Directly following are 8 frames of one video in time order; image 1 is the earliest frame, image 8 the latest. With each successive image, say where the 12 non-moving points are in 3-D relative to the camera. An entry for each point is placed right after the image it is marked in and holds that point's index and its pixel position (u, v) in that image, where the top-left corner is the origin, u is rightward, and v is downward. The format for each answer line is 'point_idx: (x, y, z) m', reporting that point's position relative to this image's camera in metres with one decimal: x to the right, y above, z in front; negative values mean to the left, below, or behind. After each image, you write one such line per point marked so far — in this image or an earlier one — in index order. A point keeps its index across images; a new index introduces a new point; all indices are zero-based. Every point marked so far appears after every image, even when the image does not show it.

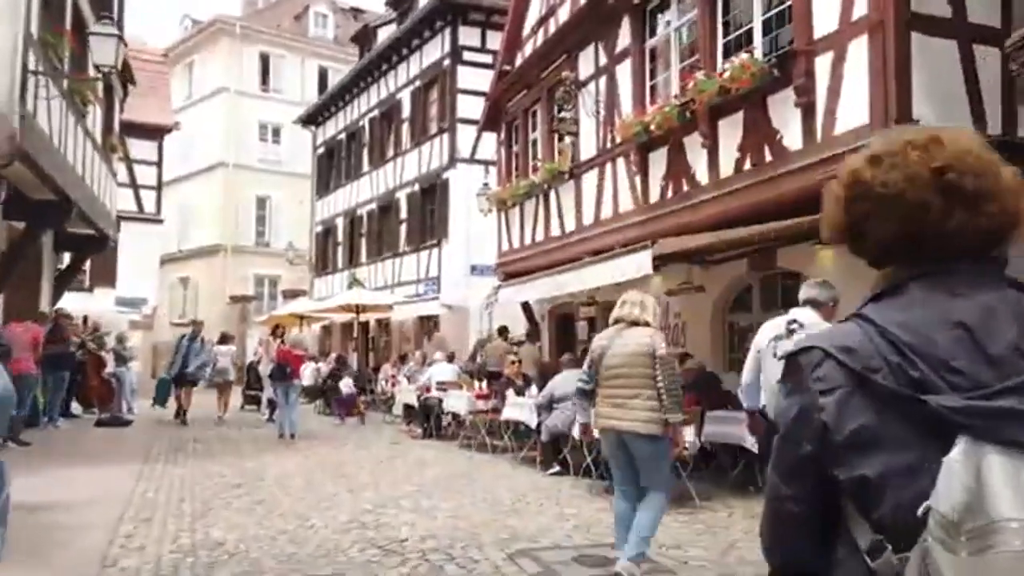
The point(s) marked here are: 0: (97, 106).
0: (-7.0, +3.1, +12.6) m
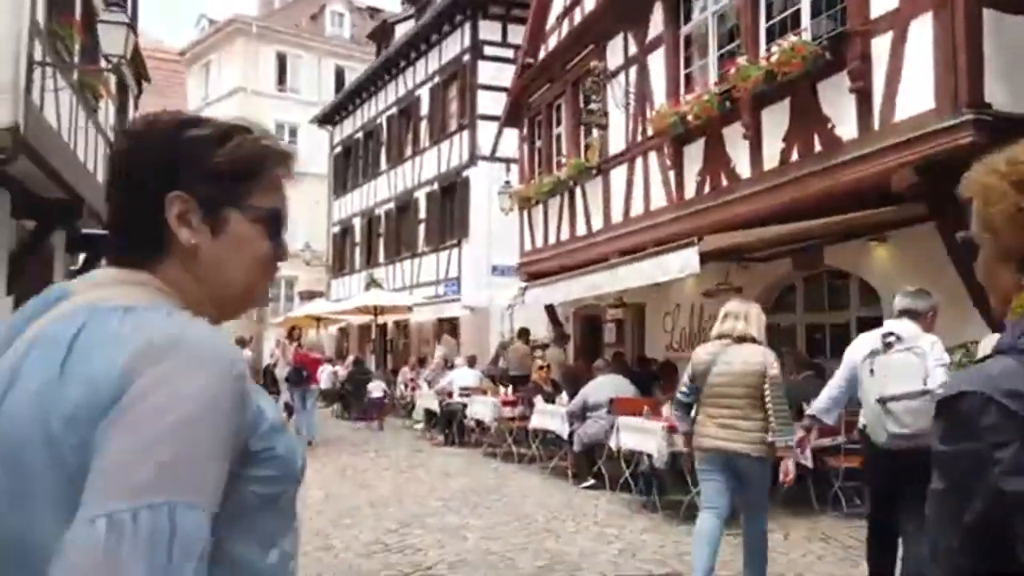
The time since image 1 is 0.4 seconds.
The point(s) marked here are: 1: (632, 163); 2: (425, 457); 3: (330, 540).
0: (-6.6, +3.1, +12.2) m
1: (+1.7, +1.8, +10.5) m
2: (-1.1, -2.2, +9.6) m
3: (-1.4, -1.9, +5.6) m
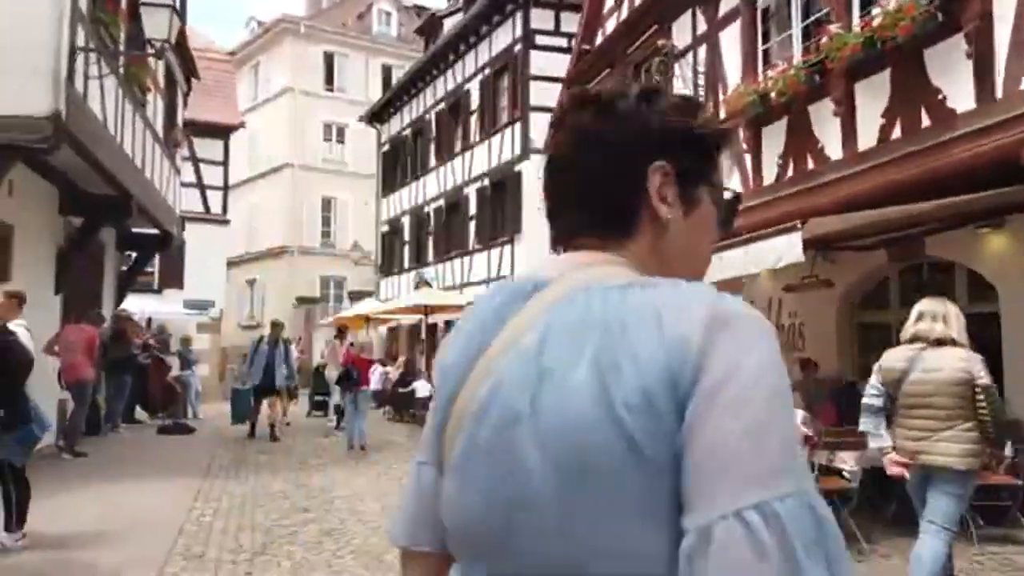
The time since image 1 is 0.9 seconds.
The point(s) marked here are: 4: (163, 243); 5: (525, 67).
0: (-5.7, +3.1, +12.0) m
1: (+2.5, +1.8, +9.8) m
2: (-0.4, -2.1, +9.0) m
3: (-0.8, -1.9, +5.1) m
4: (-6.2, +0.8, +13.3) m
5: (+0.3, +4.8, +16.3) m
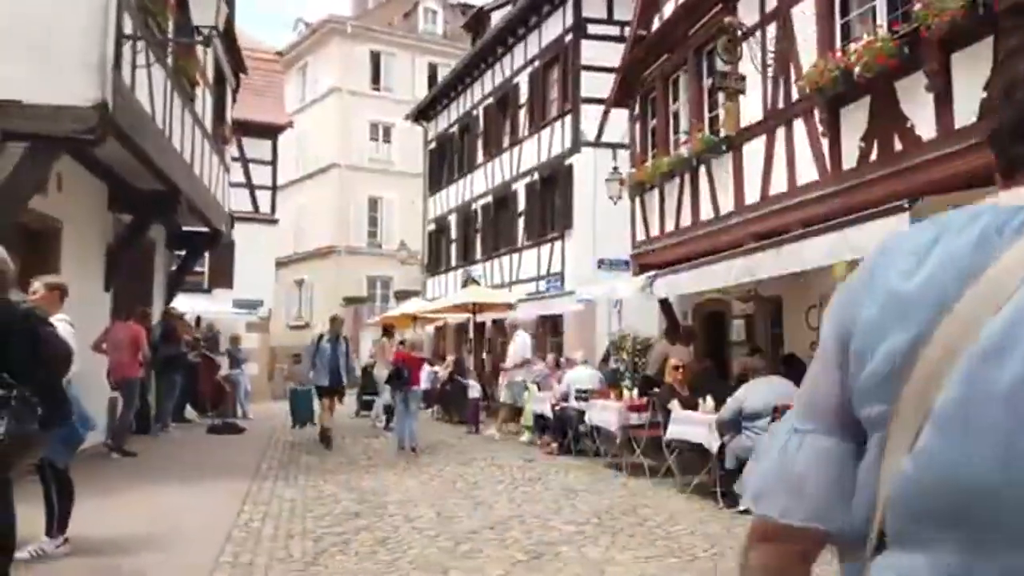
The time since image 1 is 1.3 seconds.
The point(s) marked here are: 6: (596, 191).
0: (-4.8, +3.1, +11.8) m
1: (+3.2, +1.9, +9.2) m
2: (+0.3, -2.1, +8.5) m
3: (-0.4, -1.8, +4.7) m
4: (-5.3, +0.8, +13.2) m
5: (+1.4, +4.9, +15.8) m
6: (+1.8, +2.0, +15.6) m
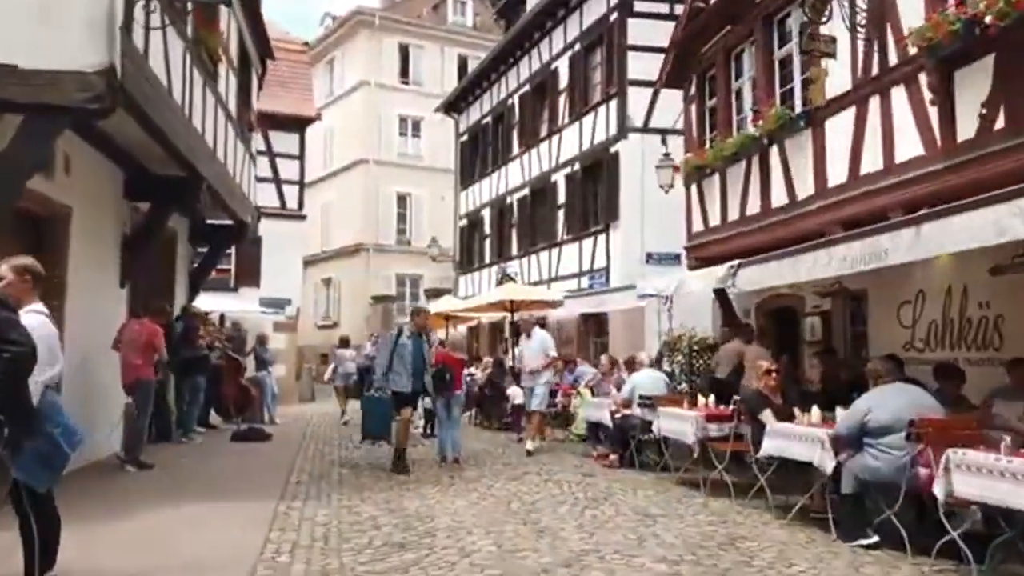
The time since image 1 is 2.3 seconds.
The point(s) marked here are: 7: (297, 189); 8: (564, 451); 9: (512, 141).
0: (-4.2, +3.2, +11.0) m
1: (+3.8, +2.0, +8.1) m
2: (+0.9, -2.0, +7.5) m
3: (+0.1, -1.7, +3.7) m
4: (-4.6, +0.9, +12.4) m
5: (+2.2, +5.0, +14.8) m
6: (+2.6, +2.1, +14.5) m
7: (-5.8, +2.6, +19.9) m
8: (+0.7, -2.1, +9.8) m
9: (0.0, +3.9, +19.9) m
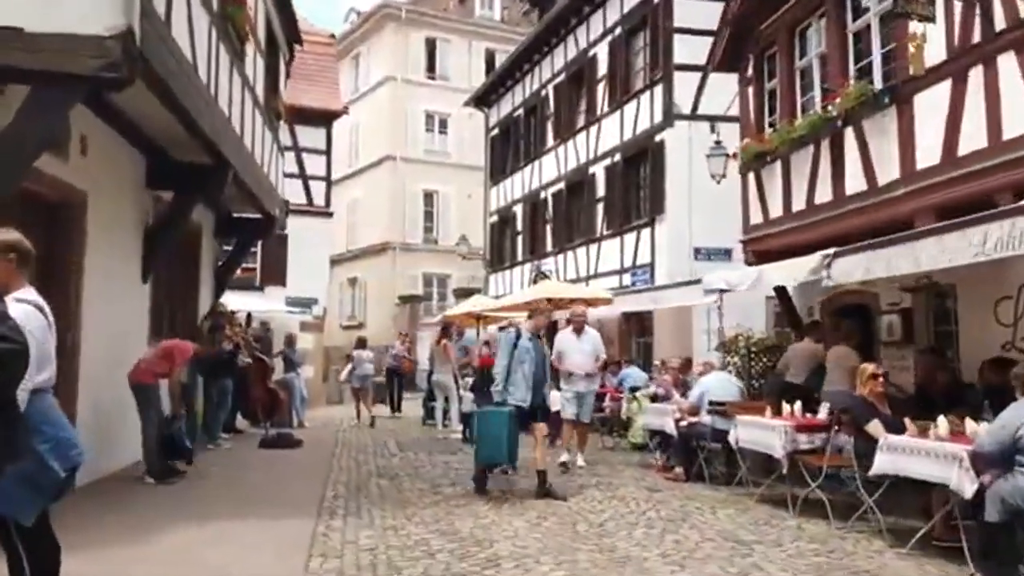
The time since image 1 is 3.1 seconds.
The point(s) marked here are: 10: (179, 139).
0: (-3.5, +3.3, +10.3) m
1: (+4.4, +2.1, +7.2) m
2: (+1.5, -1.9, +6.7) m
3: (+0.5, -1.7, +2.9) m
4: (-3.9, +0.9, +11.7) m
5: (+2.9, +5.0, +13.9) m
6: (+3.3, +2.2, +13.7) m
7: (-4.9, +2.7, +19.3) m
8: (+1.3, -2.1, +9.0) m
9: (+0.9, +4.0, +19.1) m
10: (-3.4, +1.5, +7.7) m
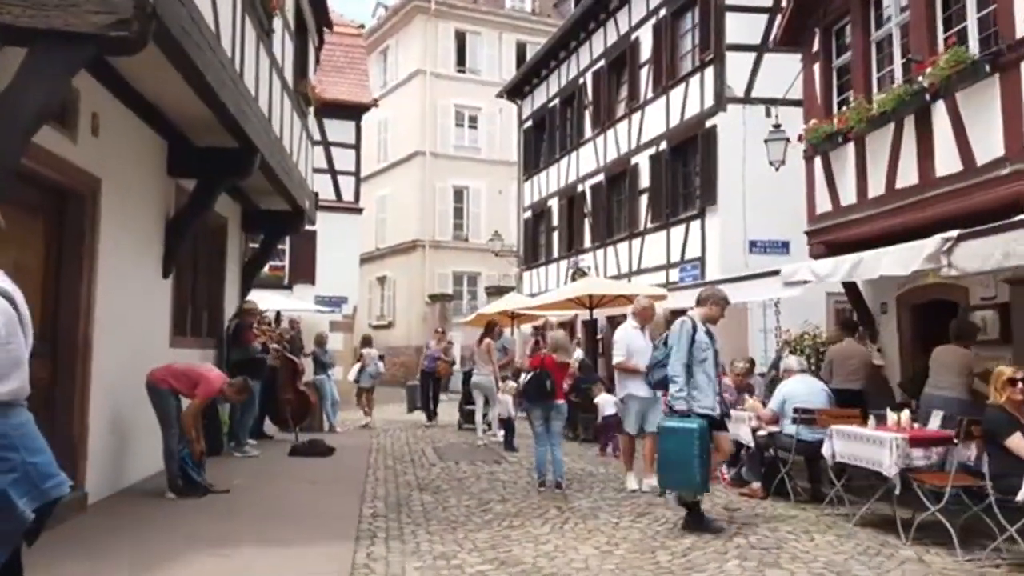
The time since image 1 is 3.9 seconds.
0: (-2.9, +3.3, +9.6) m
1: (+4.9, +2.1, +6.3) m
2: (+2.0, -1.9, +5.9) m
3: (+0.9, -1.6, +2.1) m
4: (-3.2, +1.0, +11.0) m
5: (+3.6, +5.1, +13.0) m
6: (+4.0, +2.3, +12.8) m
7: (-4.0, +2.7, +18.7) m
8: (+1.9, -2.0, +8.1) m
9: (+1.7, +4.0, +18.3) m
10: (-2.9, +1.6, +7.0) m
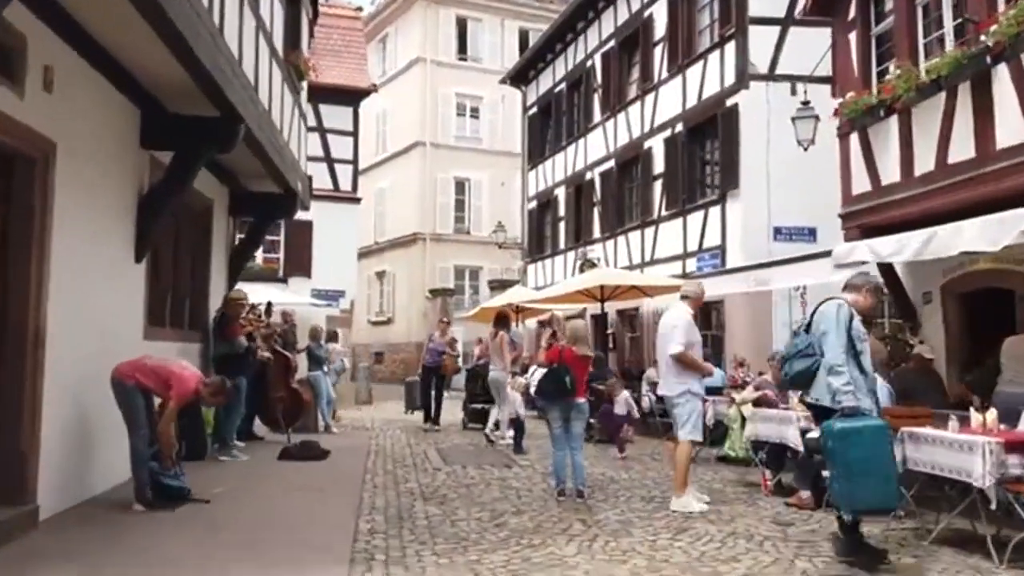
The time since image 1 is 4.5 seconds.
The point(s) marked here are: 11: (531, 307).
0: (-2.8, +3.4, +8.8) m
1: (+5.0, +2.3, +5.4) m
2: (+2.1, -1.7, +5.1) m
3: (+1.0, -1.5, +1.3) m
4: (-3.1, +1.1, +10.2) m
5: (+3.7, +5.3, +12.2) m
6: (+4.1, +2.4, +11.9) m
7: (-3.9, +2.9, +17.8) m
8: (+2.0, -1.9, +7.3) m
9: (+1.9, +4.2, +17.5) m
10: (-2.8, +1.7, +6.1) m
11: (+0.4, -0.3, +14.6) m
